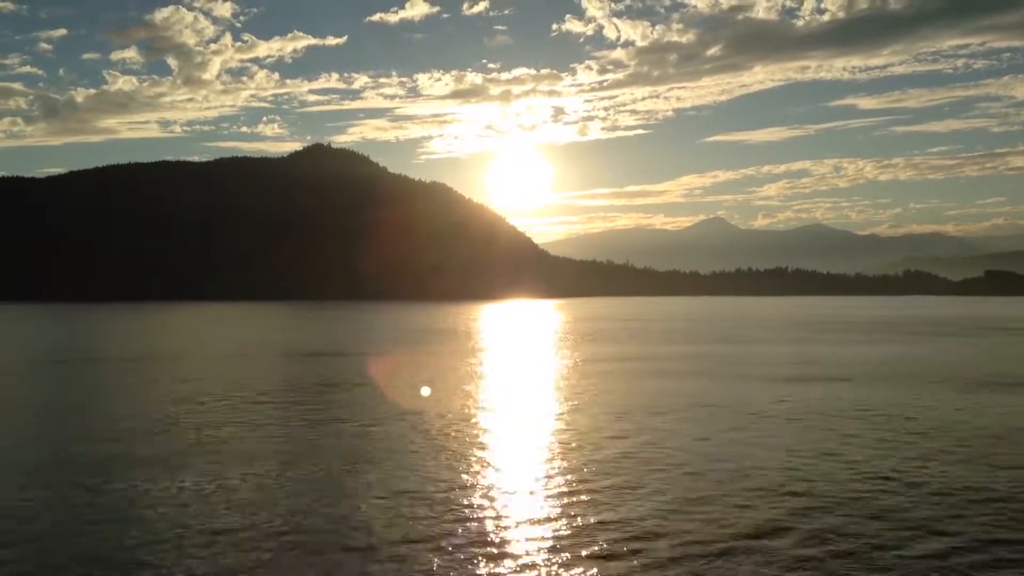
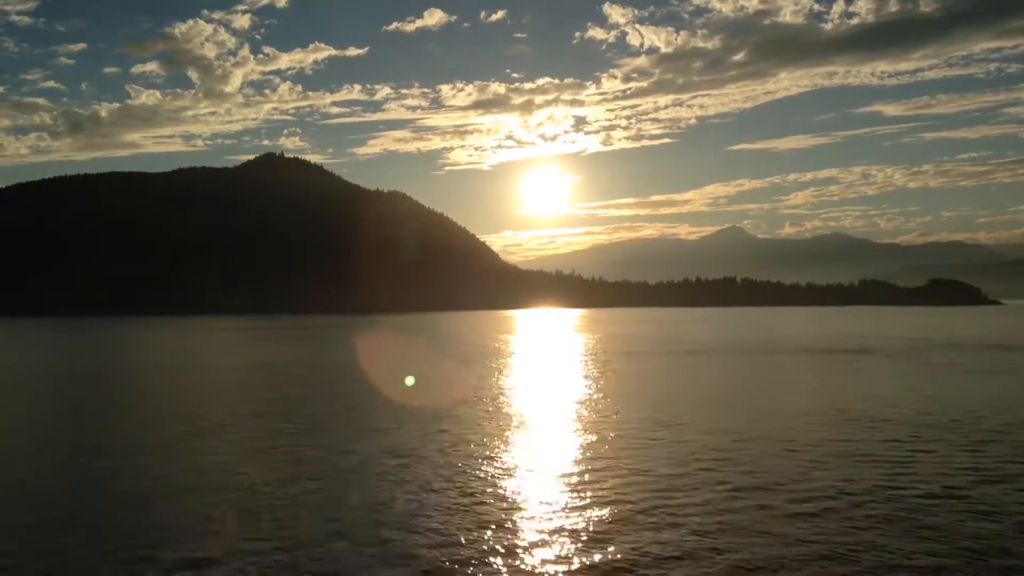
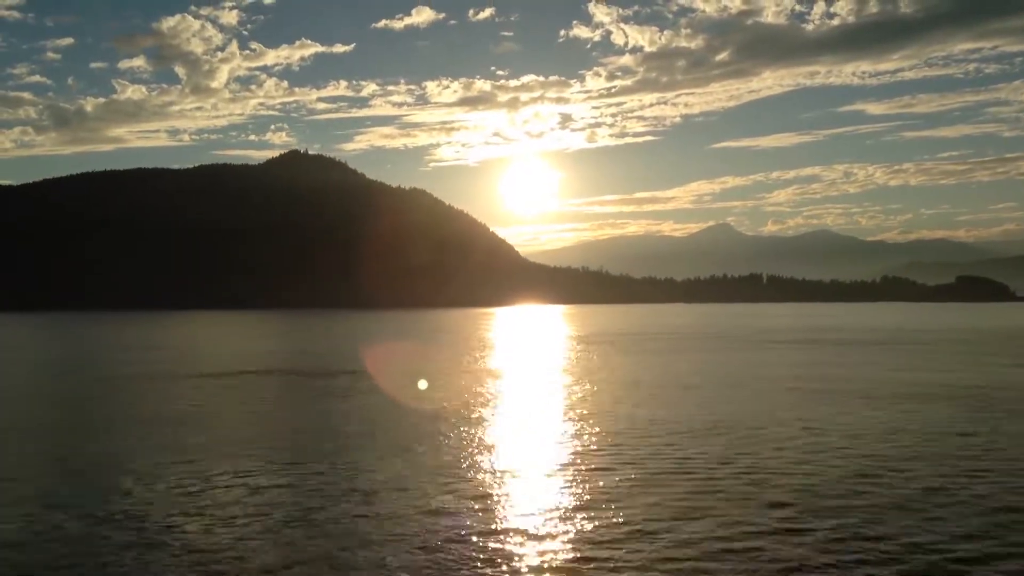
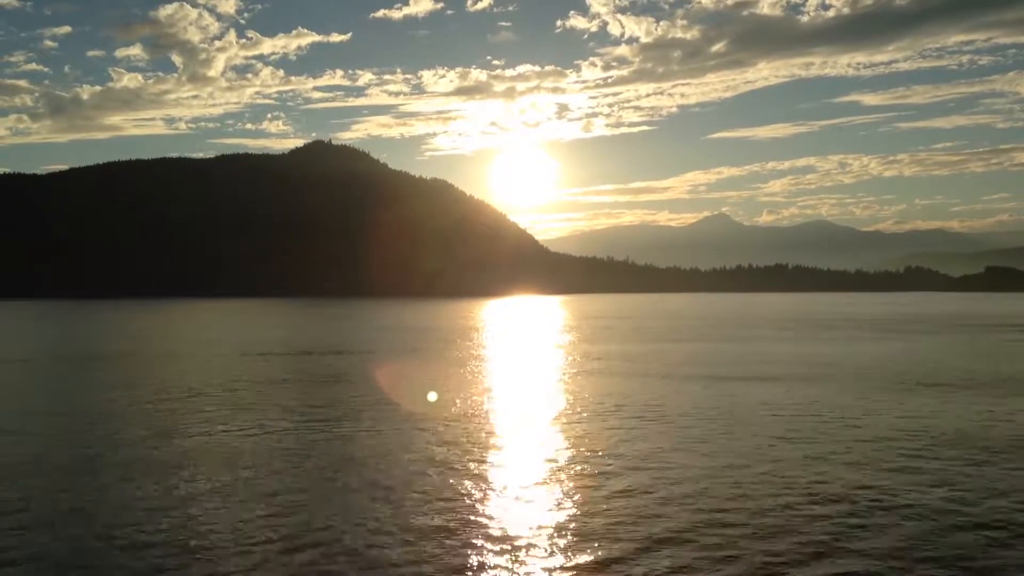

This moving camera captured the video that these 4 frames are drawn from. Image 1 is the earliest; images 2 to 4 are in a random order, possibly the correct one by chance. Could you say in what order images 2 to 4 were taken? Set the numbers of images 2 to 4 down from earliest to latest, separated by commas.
4, 3, 2
